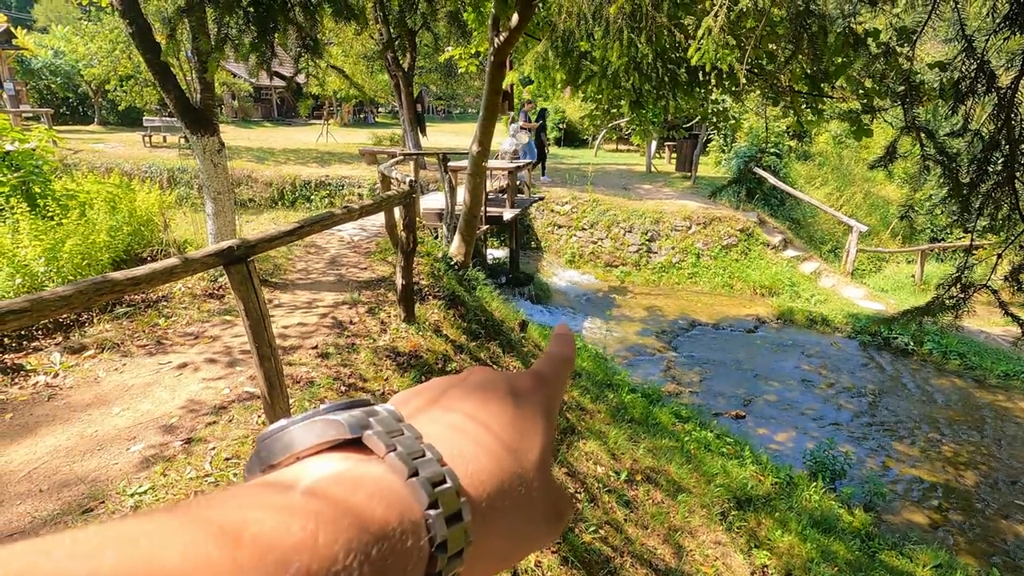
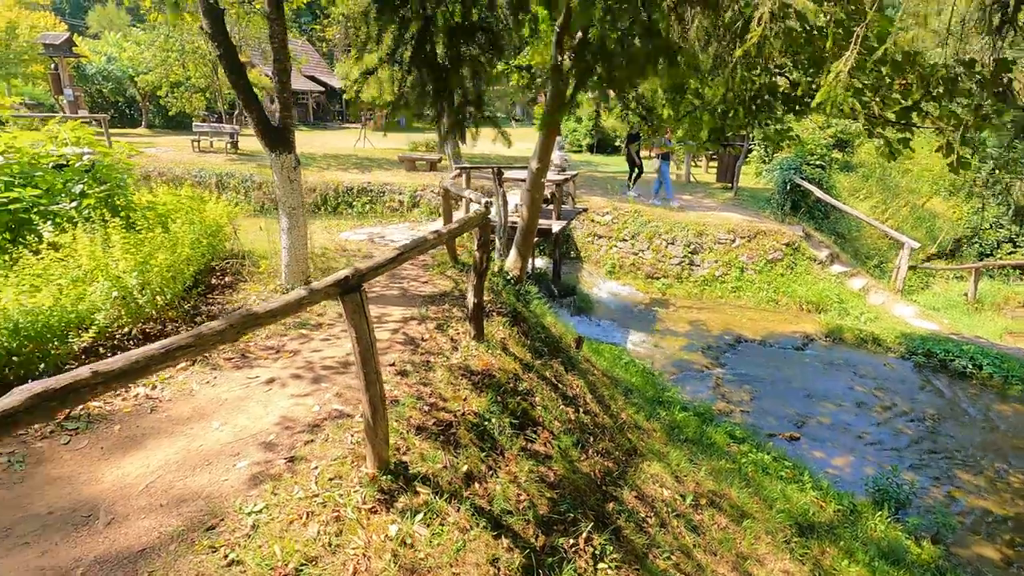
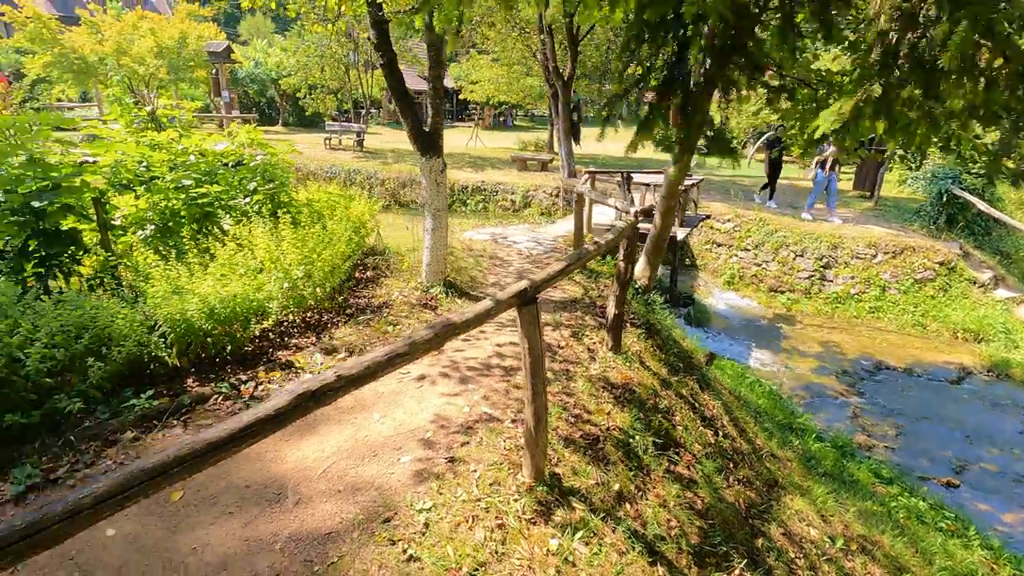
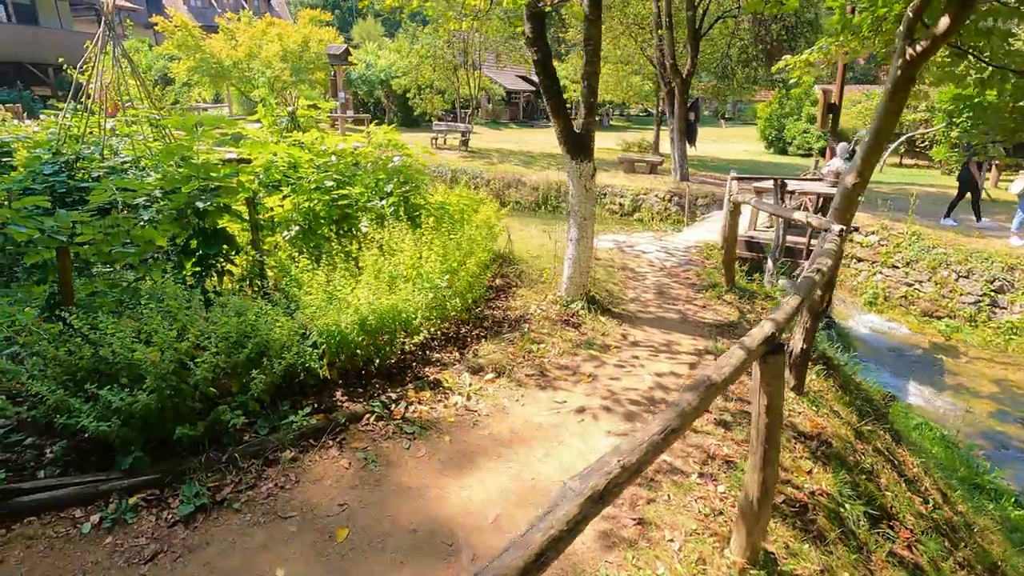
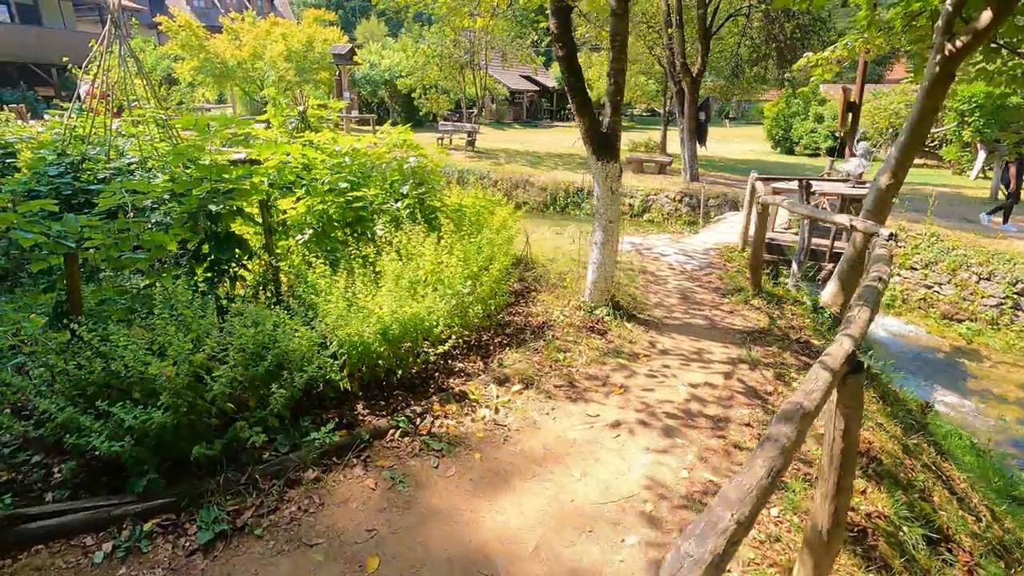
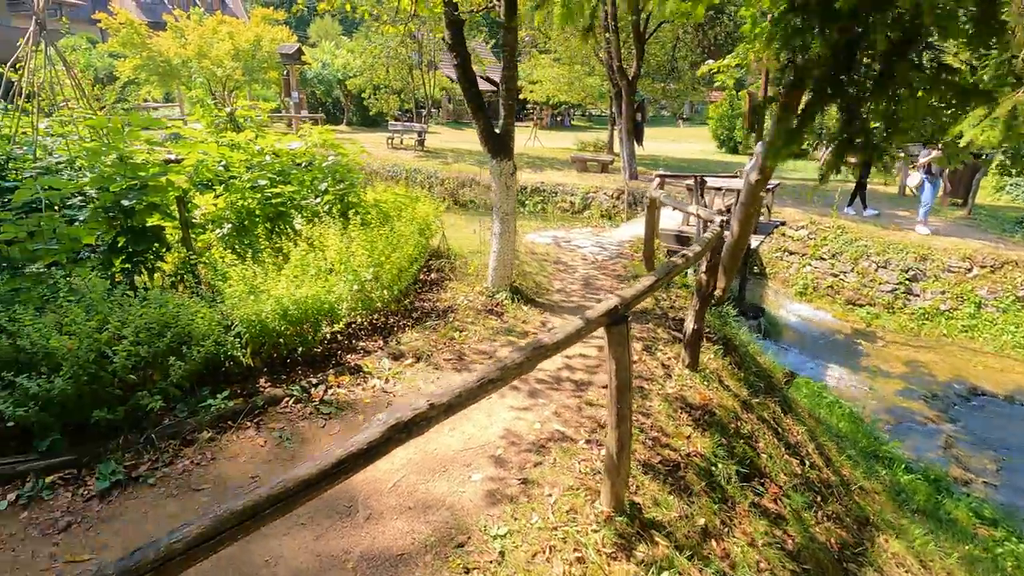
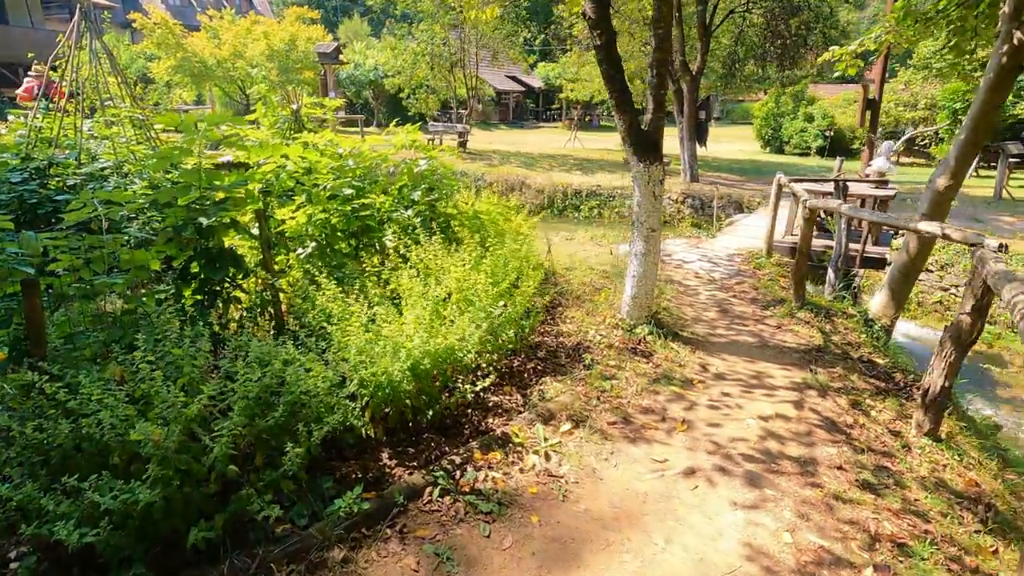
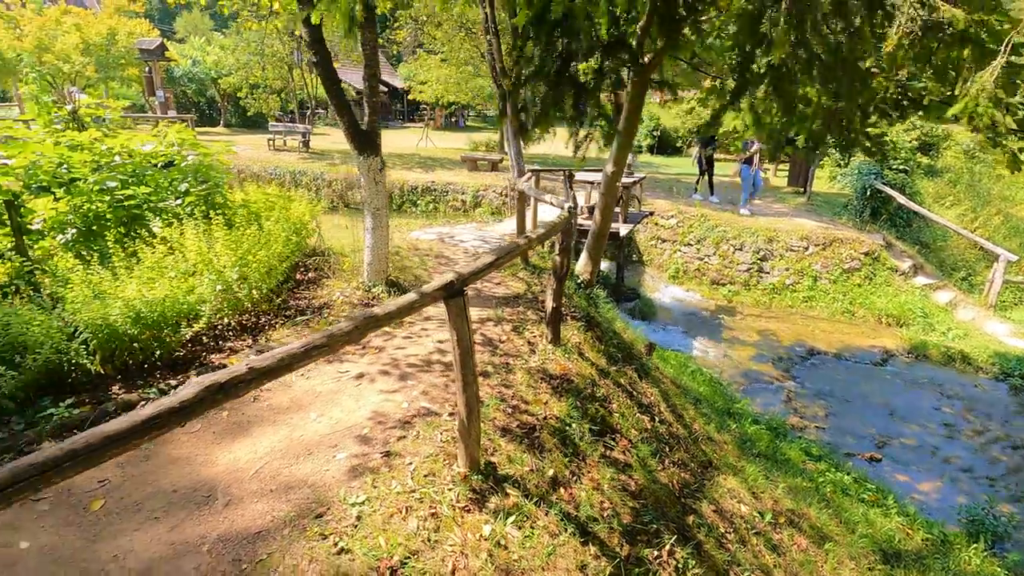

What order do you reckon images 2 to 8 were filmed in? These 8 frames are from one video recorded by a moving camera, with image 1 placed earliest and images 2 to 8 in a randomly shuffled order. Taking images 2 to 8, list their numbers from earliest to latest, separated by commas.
2, 8, 3, 6, 4, 5, 7
